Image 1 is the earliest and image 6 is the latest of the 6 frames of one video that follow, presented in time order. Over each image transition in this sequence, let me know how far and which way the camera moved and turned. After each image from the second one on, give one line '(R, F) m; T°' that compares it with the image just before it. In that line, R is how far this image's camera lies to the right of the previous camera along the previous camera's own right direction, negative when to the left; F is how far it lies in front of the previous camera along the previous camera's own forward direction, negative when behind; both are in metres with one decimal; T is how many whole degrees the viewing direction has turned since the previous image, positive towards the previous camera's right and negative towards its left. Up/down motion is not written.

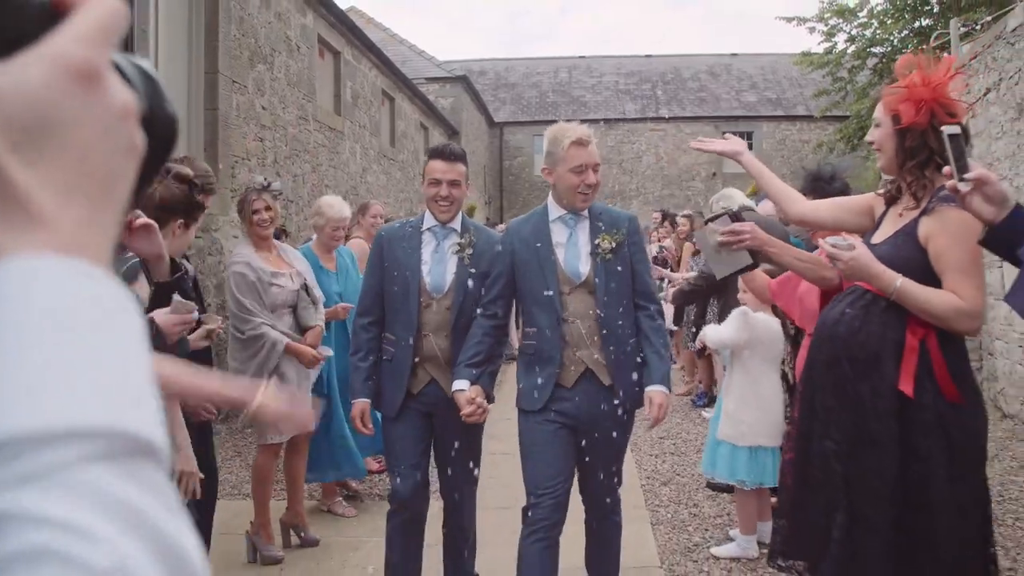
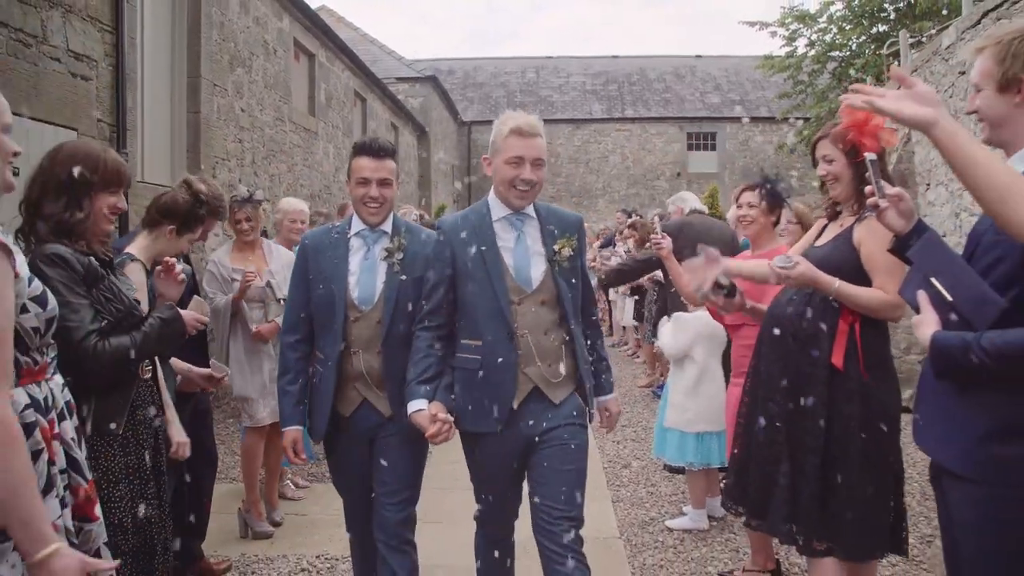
(0.0, -0.4) m; +2°
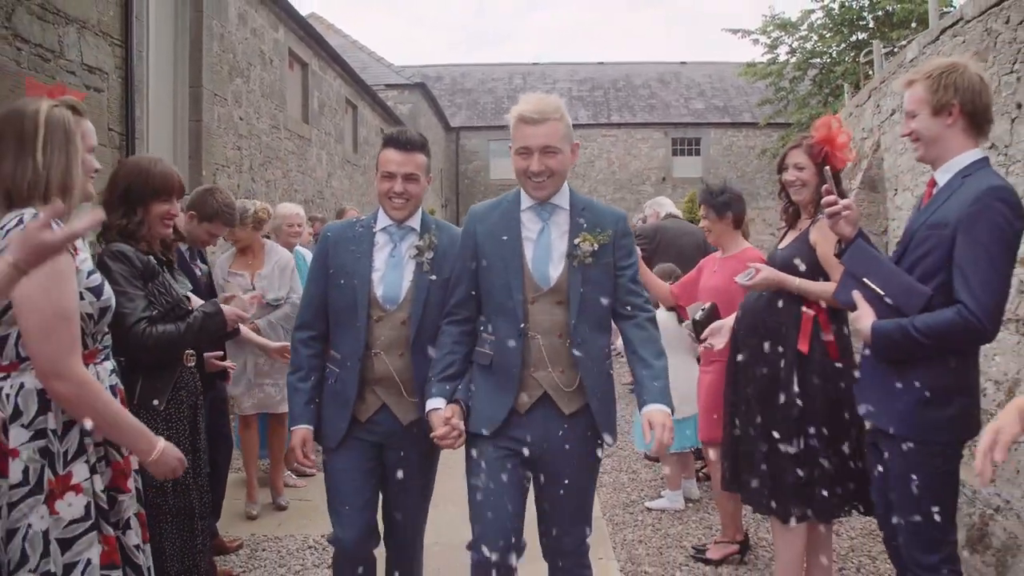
(0.0, -0.4) m; +1°
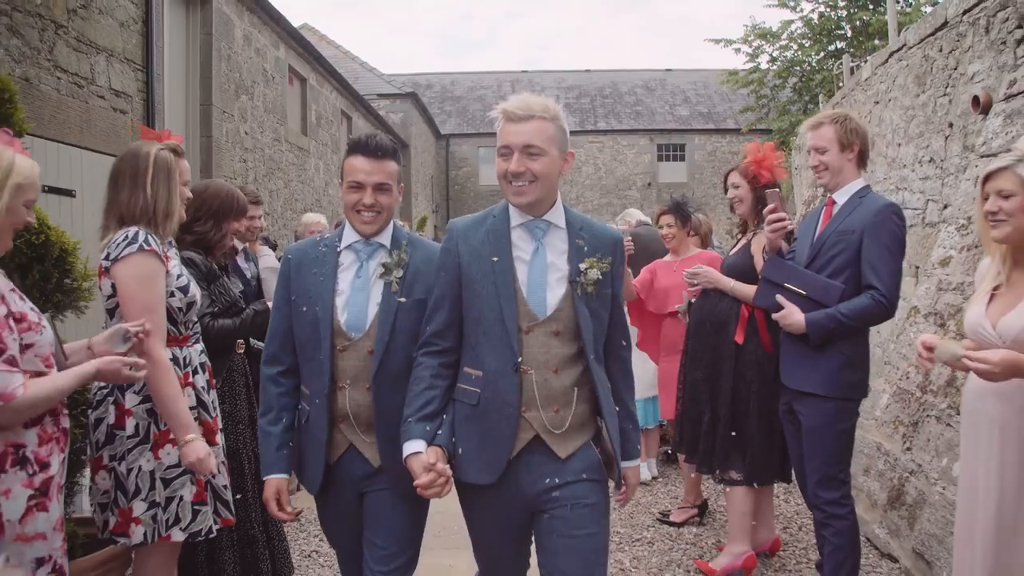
(0.0, -0.6) m; +1°
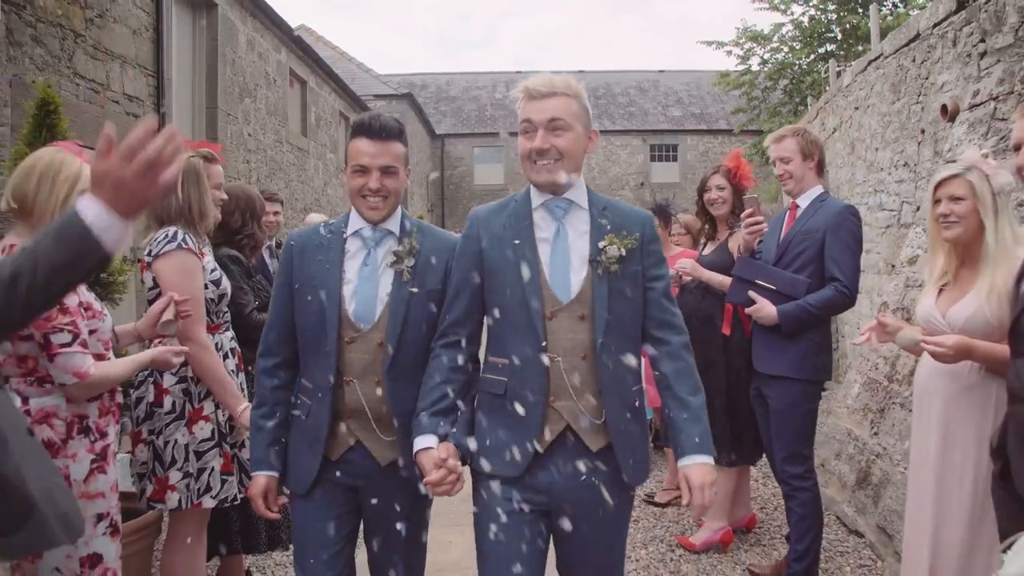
(0.0, -0.3) m; 0°
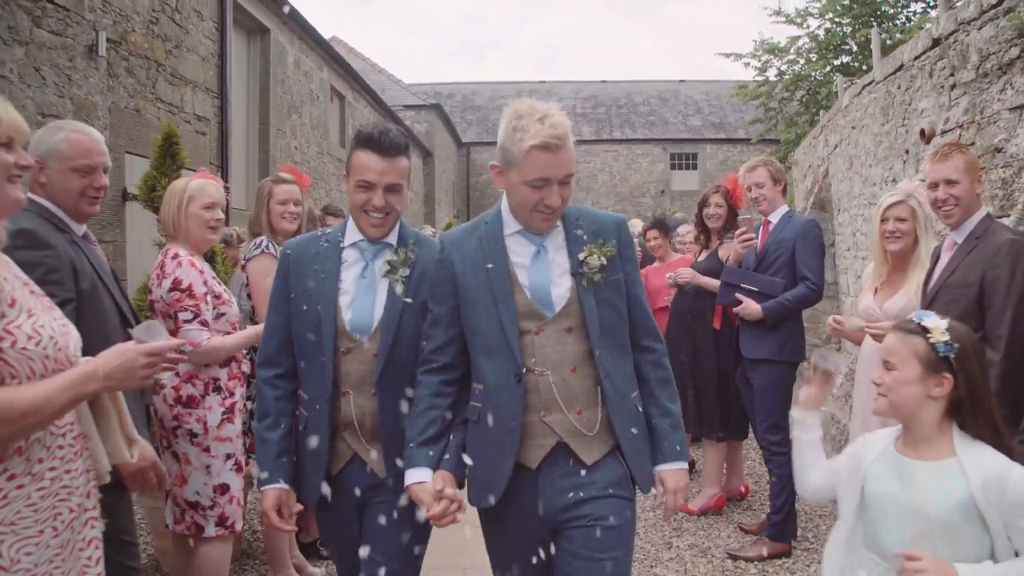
(0.0, -0.8) m; -2°
